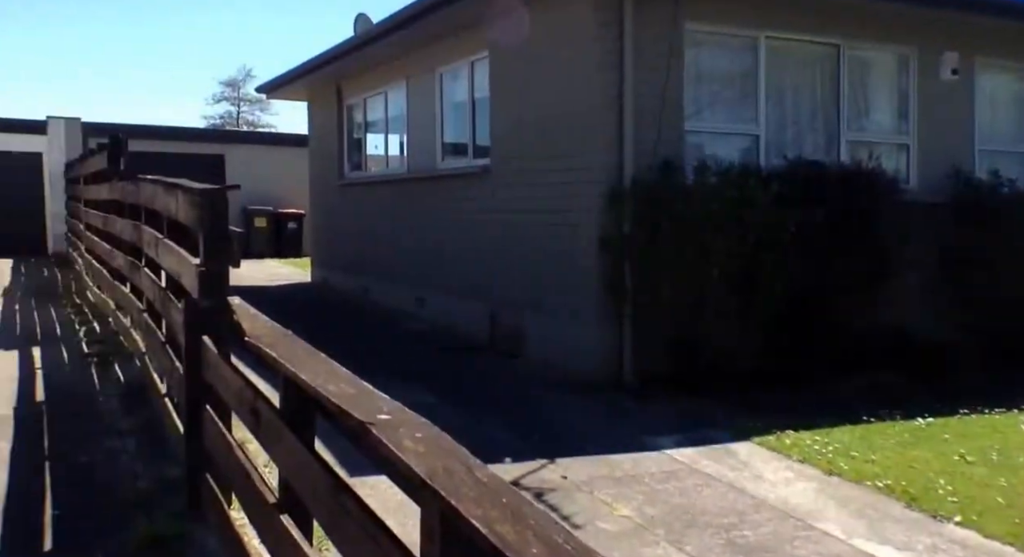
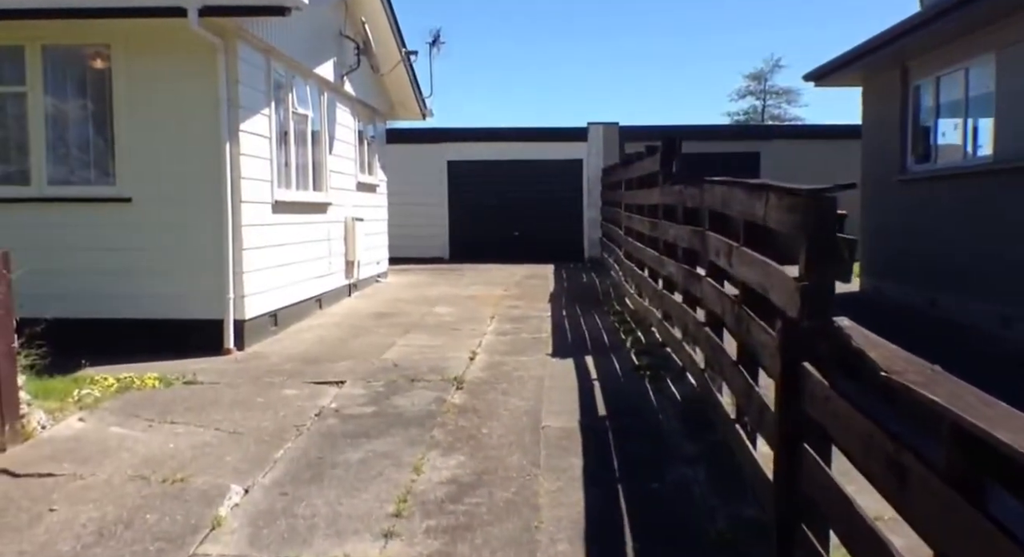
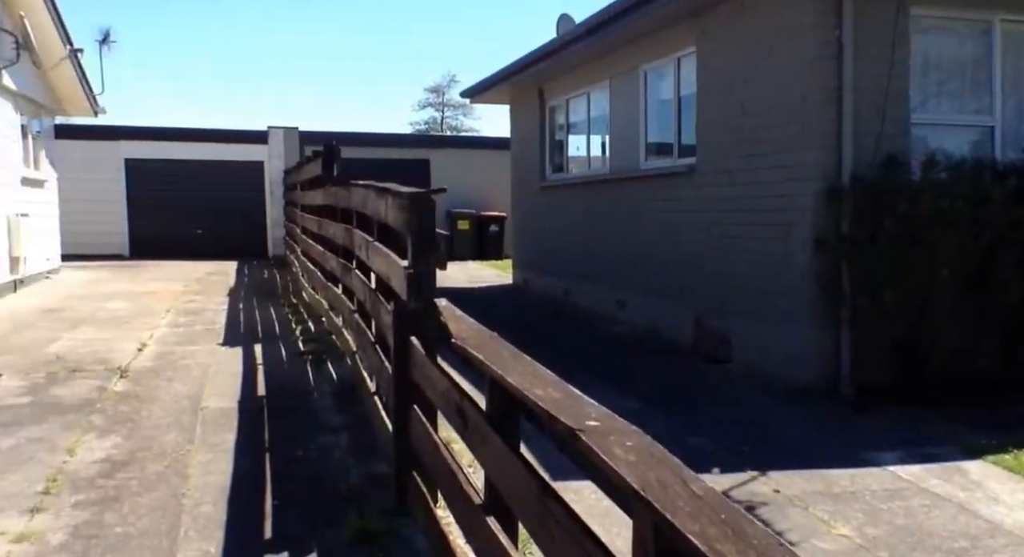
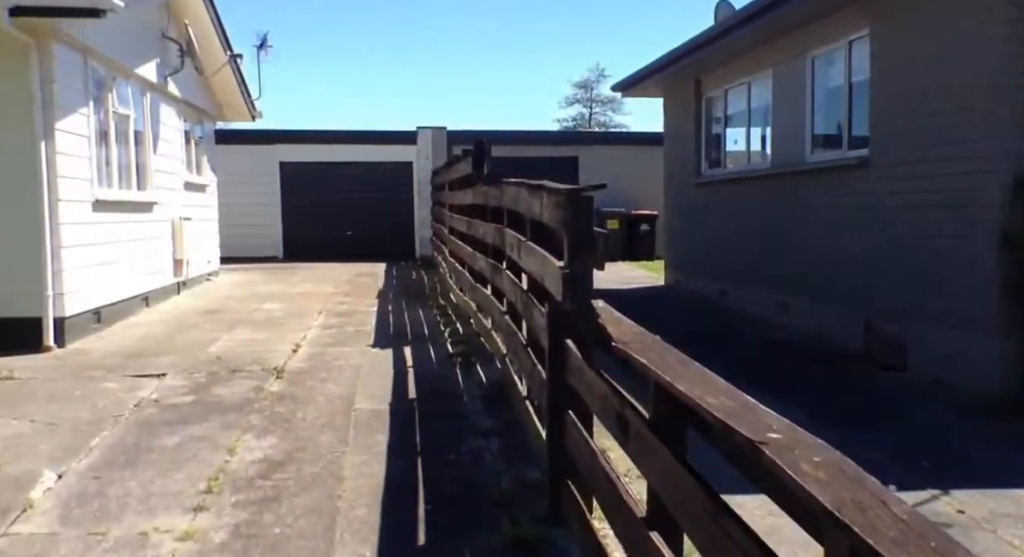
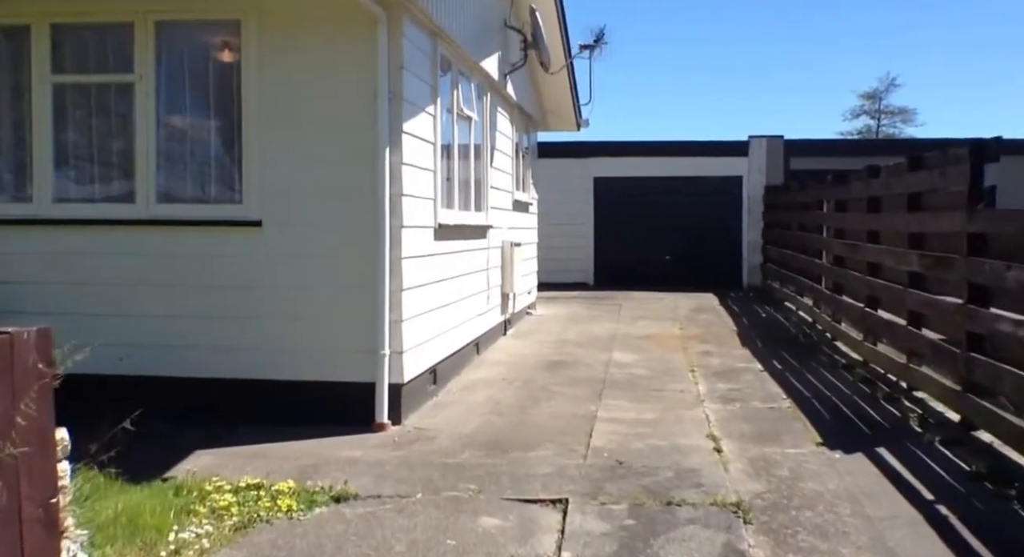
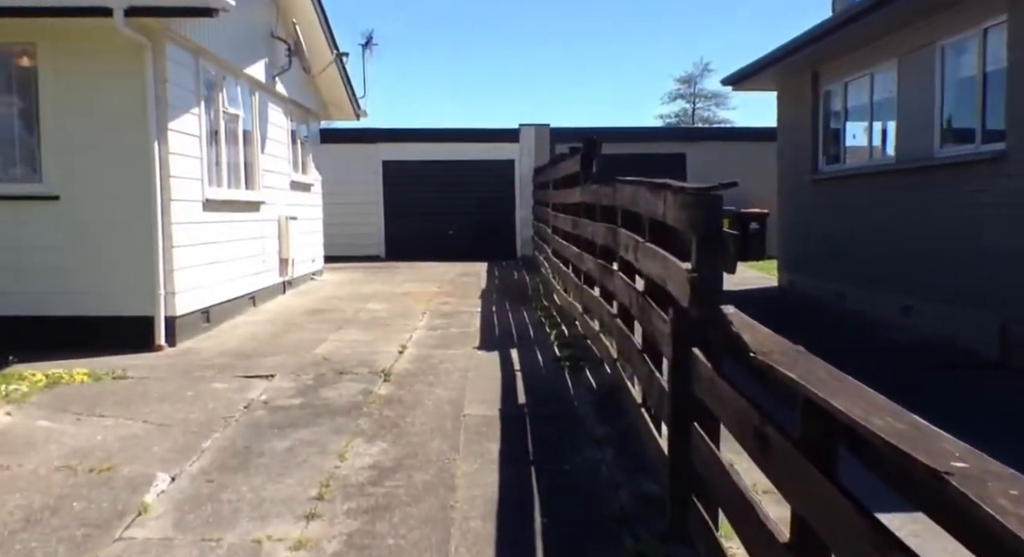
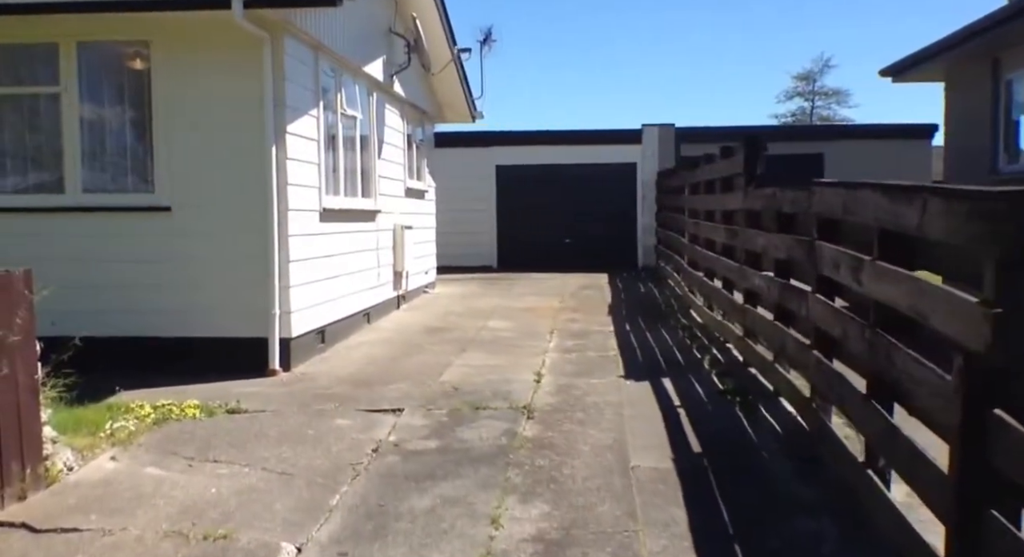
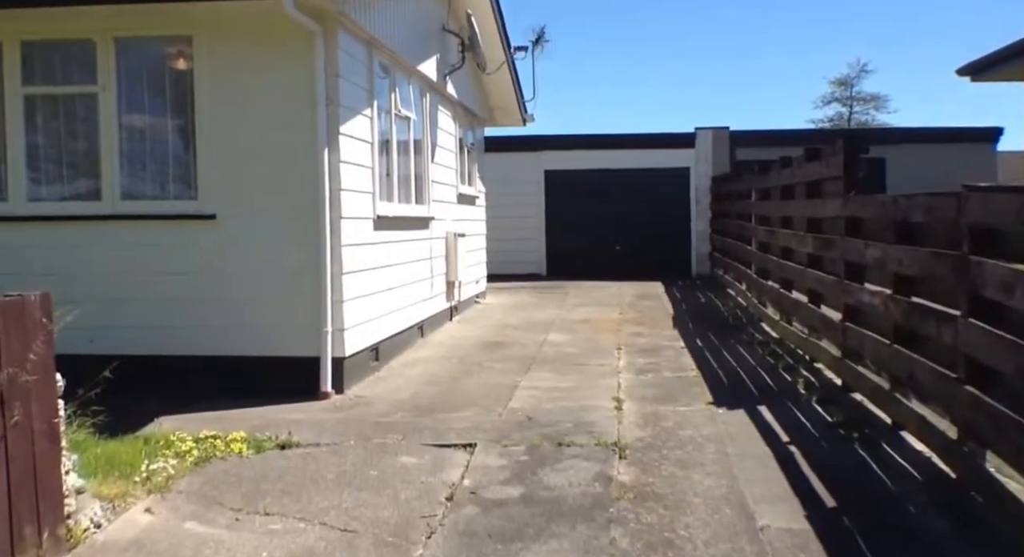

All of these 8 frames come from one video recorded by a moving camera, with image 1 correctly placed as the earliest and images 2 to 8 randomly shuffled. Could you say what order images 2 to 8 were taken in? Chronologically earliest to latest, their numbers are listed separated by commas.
3, 4, 6, 2, 7, 8, 5
